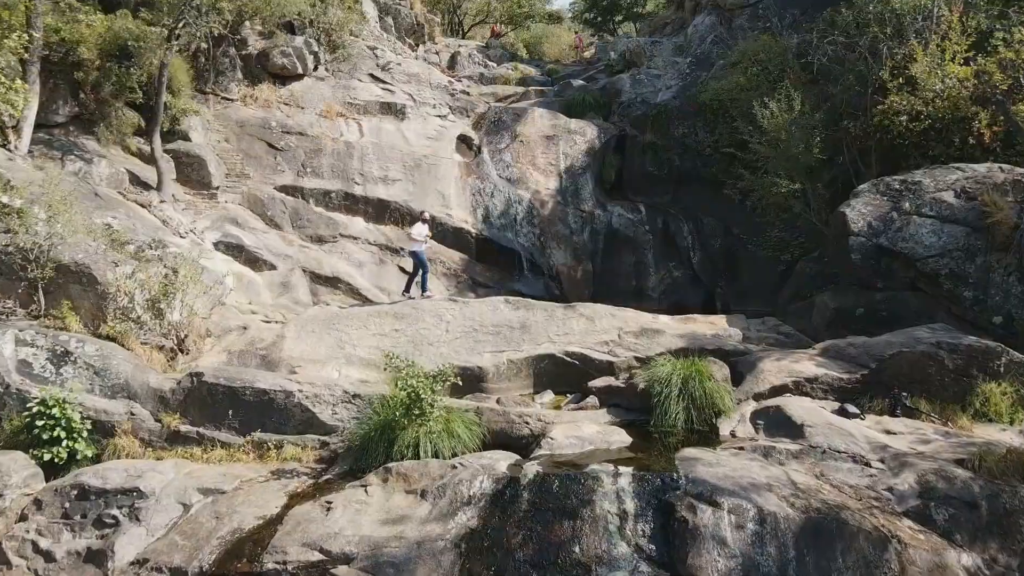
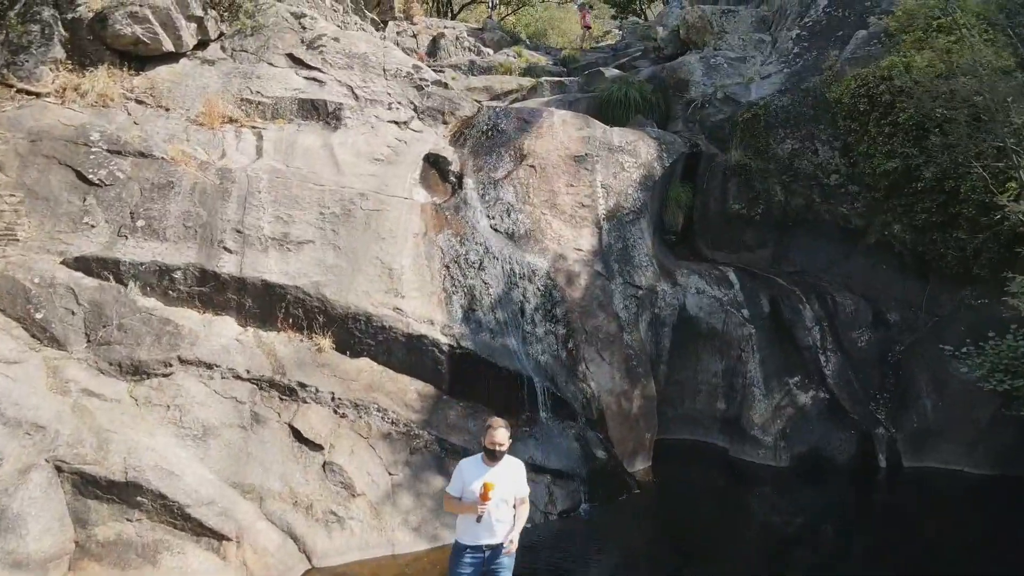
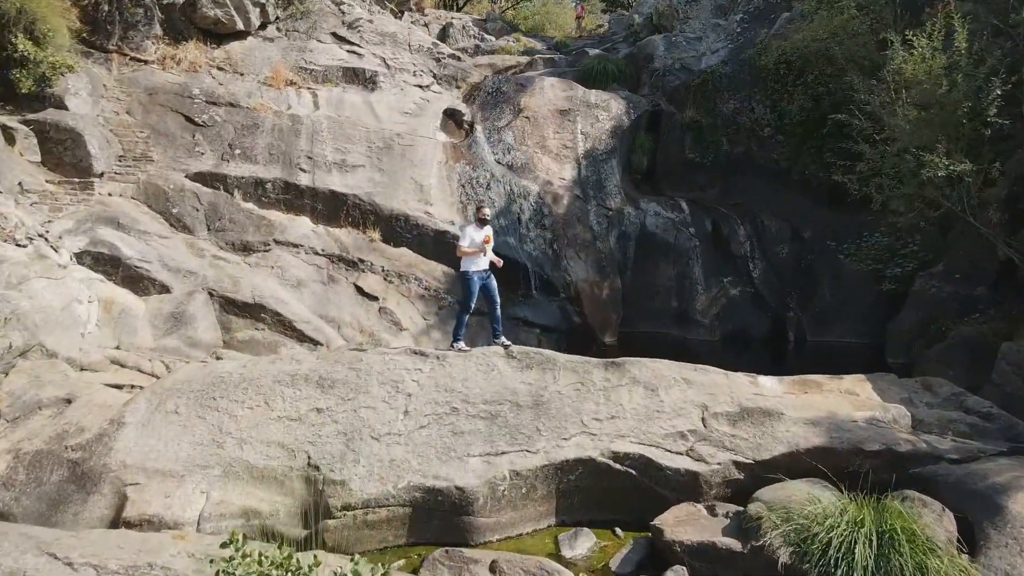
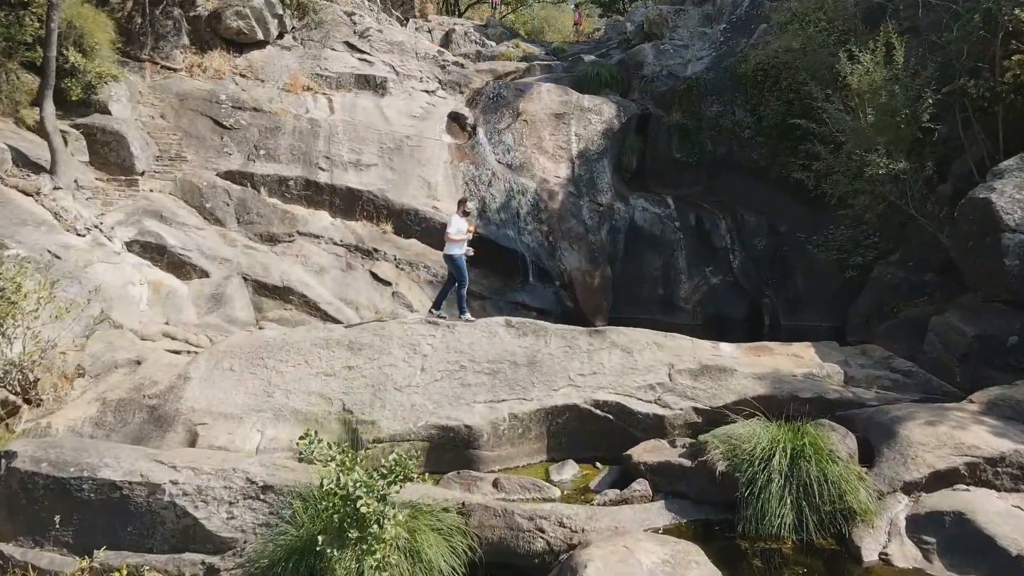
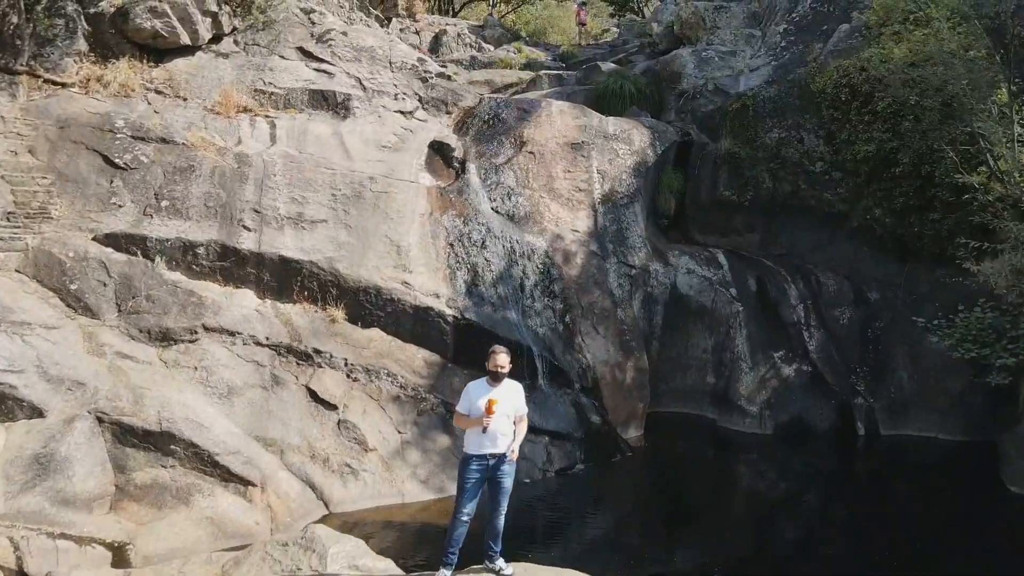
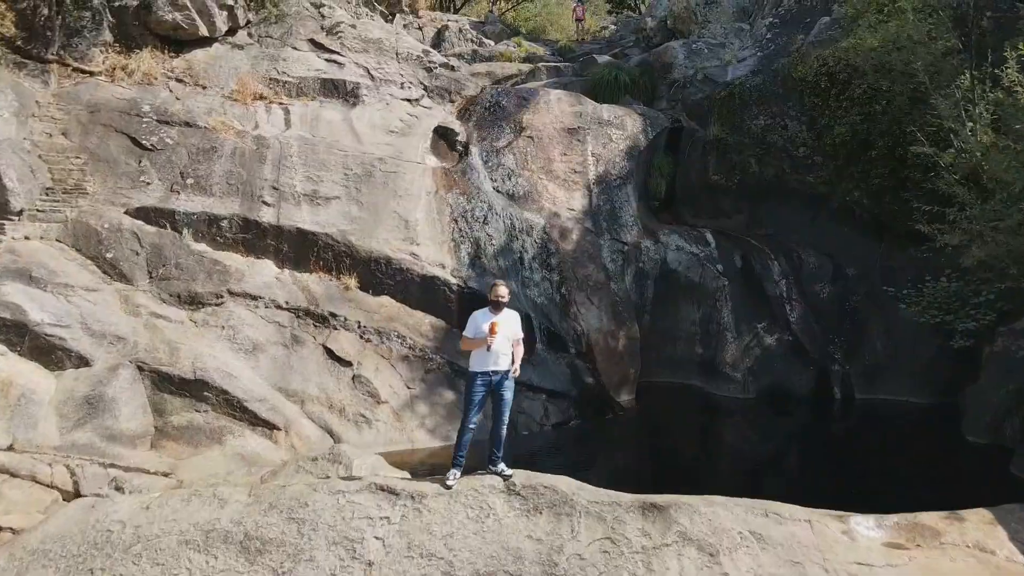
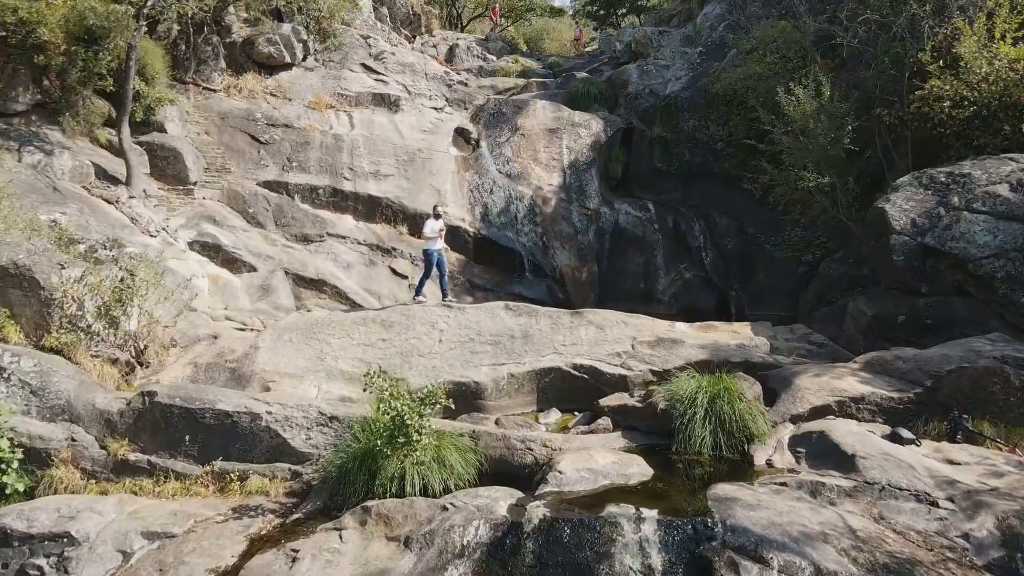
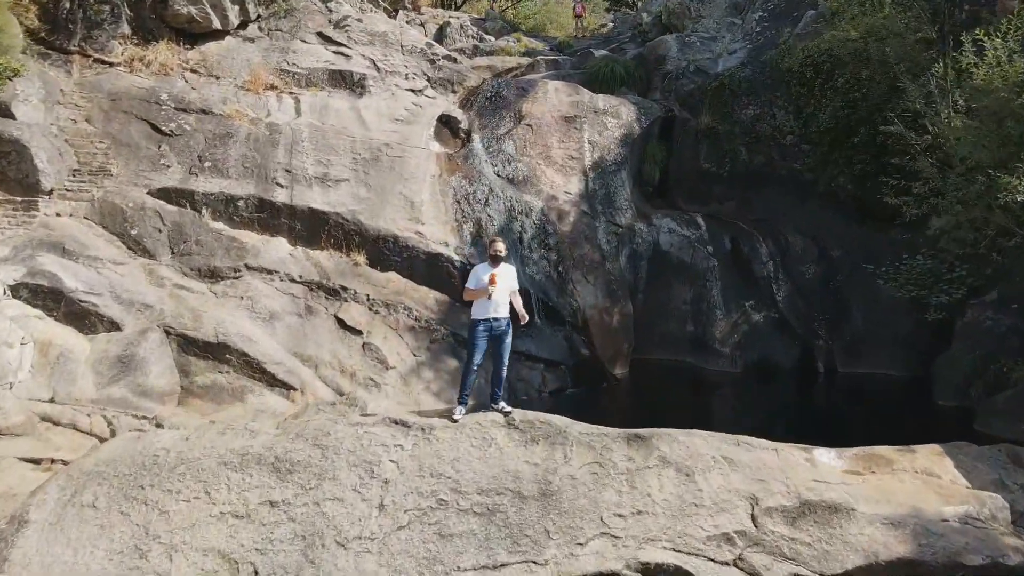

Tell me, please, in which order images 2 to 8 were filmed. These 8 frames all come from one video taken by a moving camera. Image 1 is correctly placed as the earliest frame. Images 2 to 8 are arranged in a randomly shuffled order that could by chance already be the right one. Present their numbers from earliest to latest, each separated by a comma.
7, 4, 3, 8, 6, 5, 2
